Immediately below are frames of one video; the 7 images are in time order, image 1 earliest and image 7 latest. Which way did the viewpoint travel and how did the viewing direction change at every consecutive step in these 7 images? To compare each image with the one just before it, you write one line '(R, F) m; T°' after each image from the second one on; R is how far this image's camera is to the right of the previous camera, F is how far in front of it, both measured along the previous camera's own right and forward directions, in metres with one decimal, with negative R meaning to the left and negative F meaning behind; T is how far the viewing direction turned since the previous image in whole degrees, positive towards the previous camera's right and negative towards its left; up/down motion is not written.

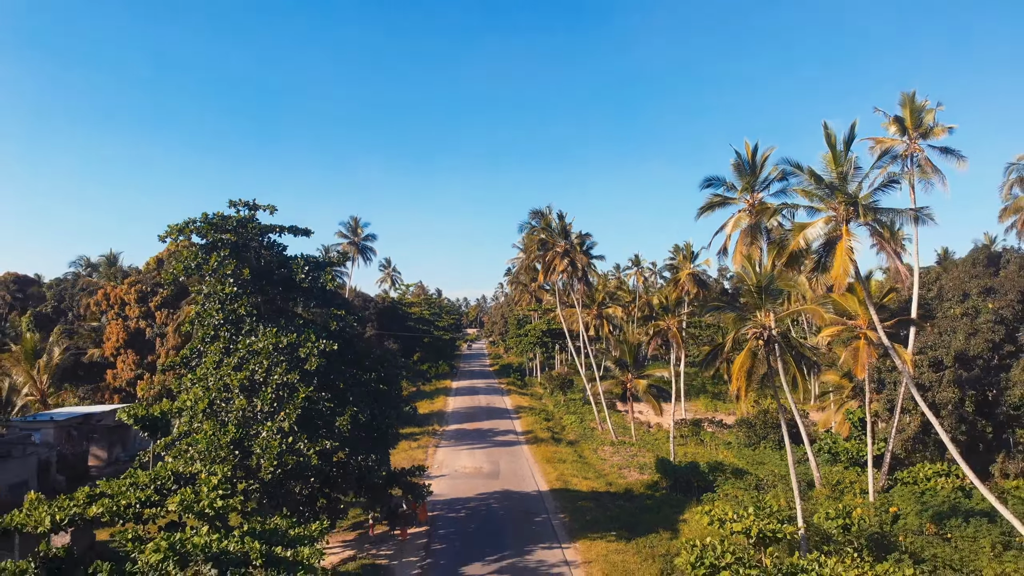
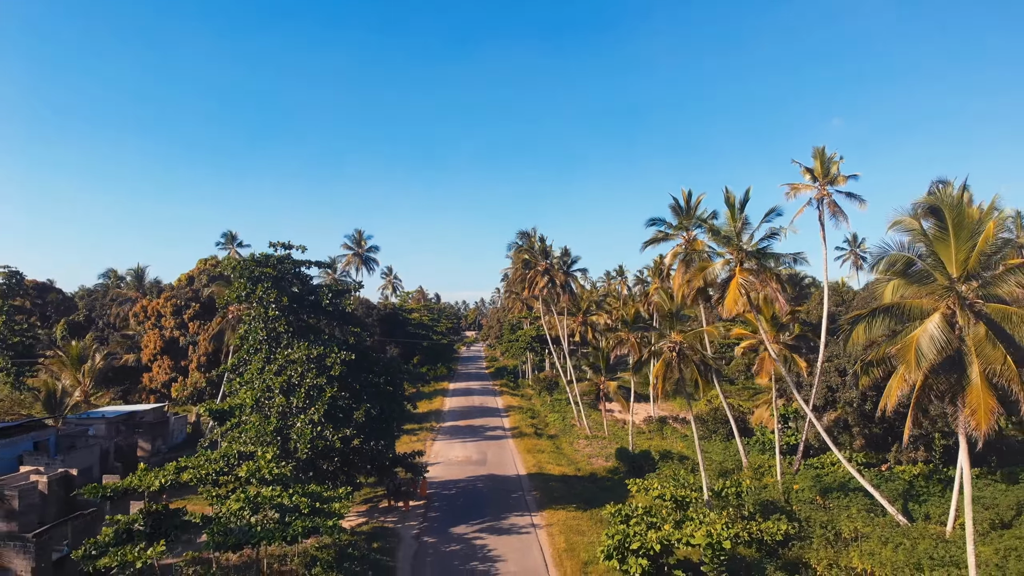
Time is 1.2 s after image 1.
(+0.7, -3.7) m; 0°
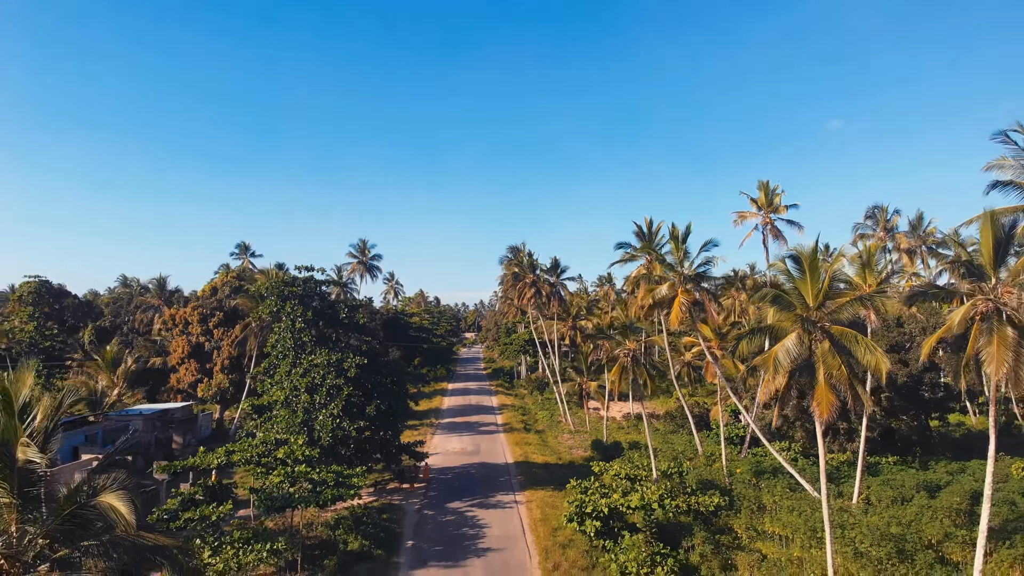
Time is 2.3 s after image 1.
(+0.6, -3.3) m; 0°
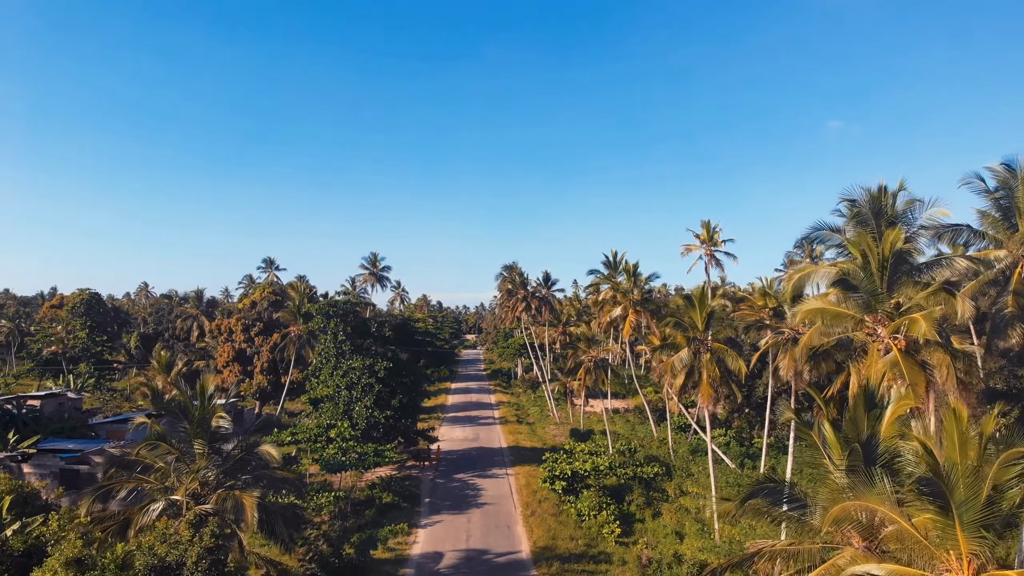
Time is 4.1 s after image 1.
(+0.5, -5.9) m; 0°
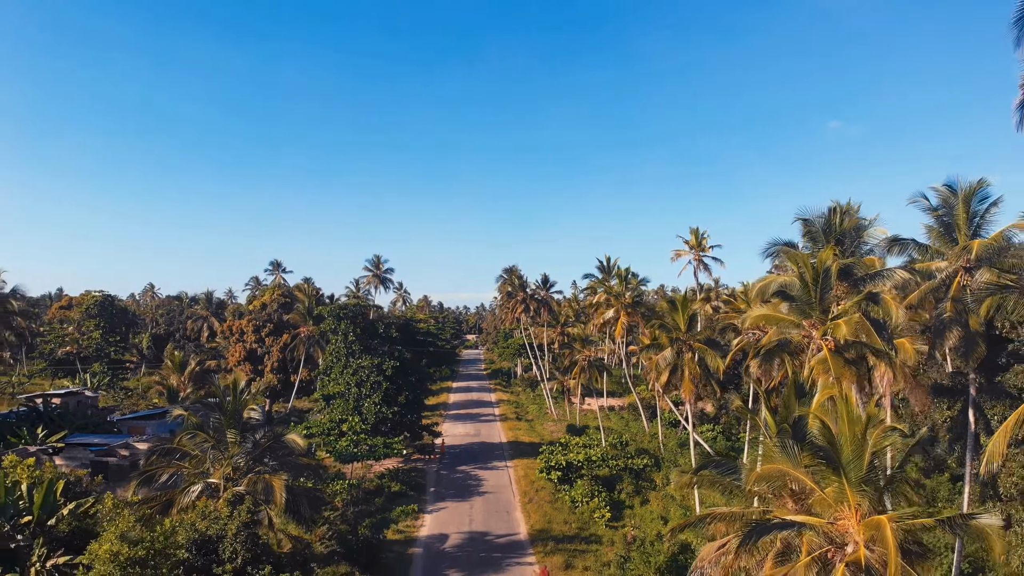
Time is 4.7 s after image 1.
(0.0, -1.7) m; 0°
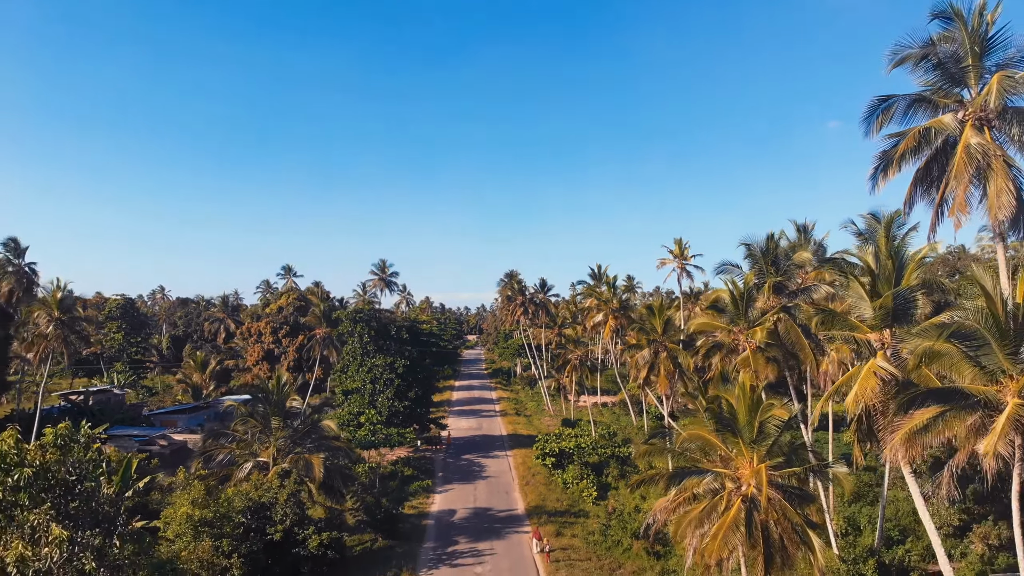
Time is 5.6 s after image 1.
(0.0, -3.0) m; 0°
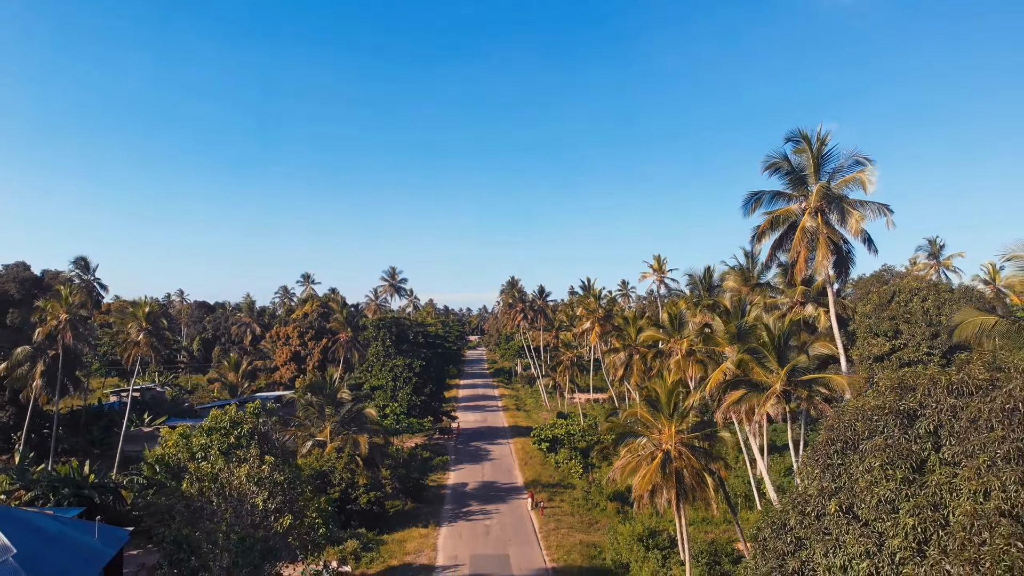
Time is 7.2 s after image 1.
(0.0, -5.2) m; 0°
